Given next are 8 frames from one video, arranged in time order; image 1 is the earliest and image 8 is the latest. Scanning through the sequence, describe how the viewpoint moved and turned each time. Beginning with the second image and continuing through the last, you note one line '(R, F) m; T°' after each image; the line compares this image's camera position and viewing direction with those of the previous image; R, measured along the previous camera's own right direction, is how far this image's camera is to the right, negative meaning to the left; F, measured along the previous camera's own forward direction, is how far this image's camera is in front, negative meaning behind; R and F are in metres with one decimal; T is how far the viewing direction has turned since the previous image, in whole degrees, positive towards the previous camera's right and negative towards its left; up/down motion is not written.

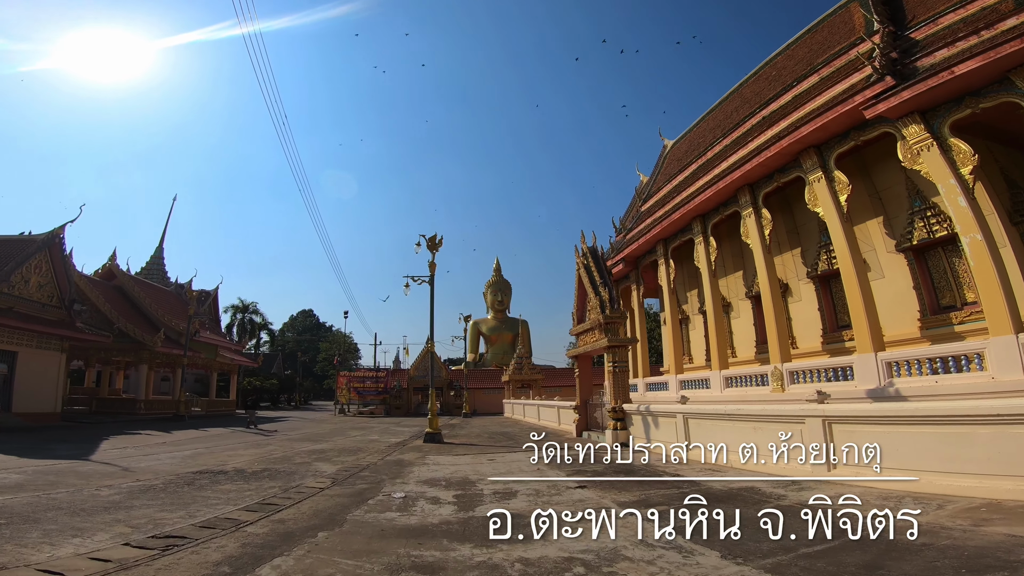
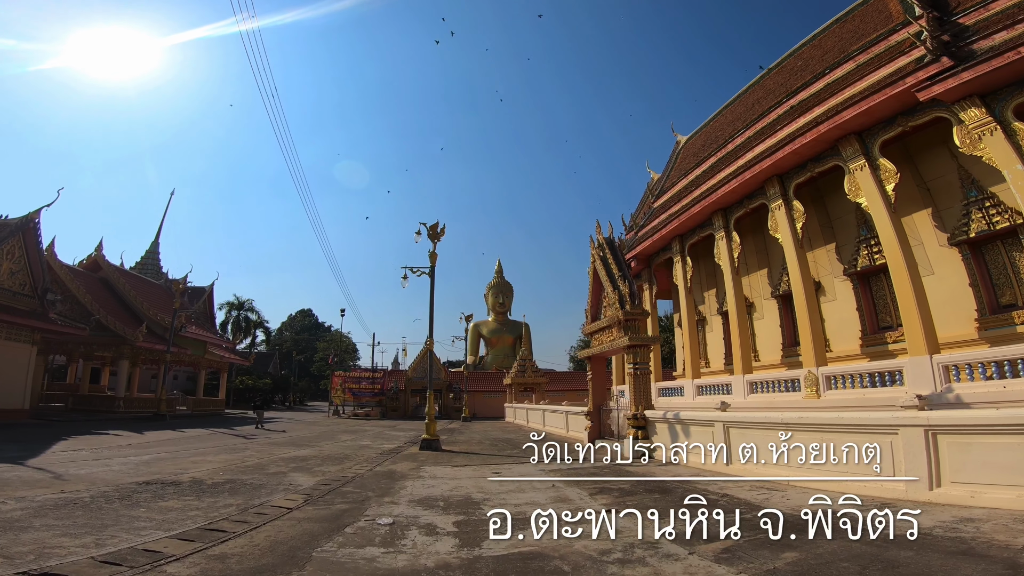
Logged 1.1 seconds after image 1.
(-0.2, +1.1) m; 0°
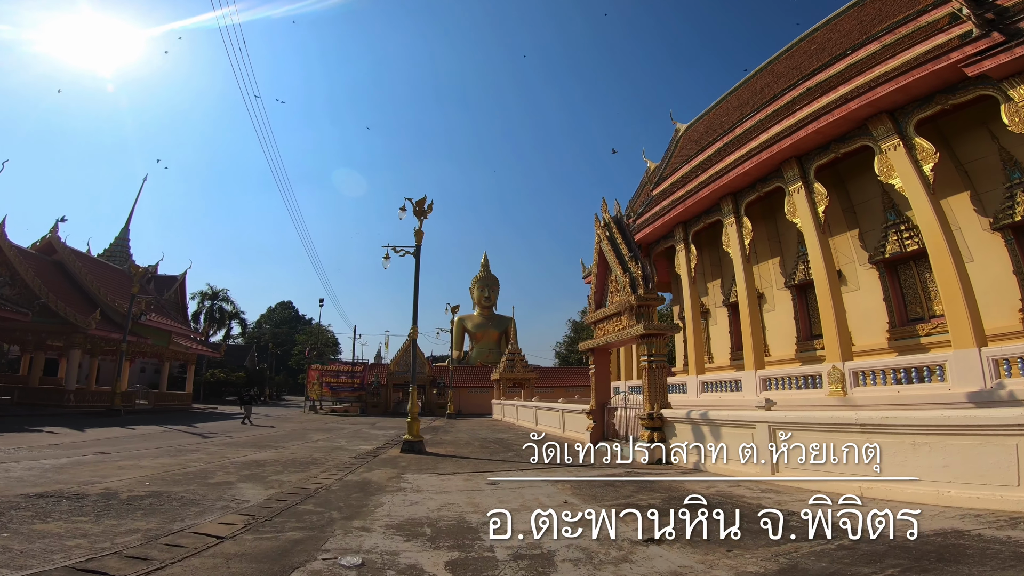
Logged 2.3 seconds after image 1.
(-0.2, +1.2) m; +2°
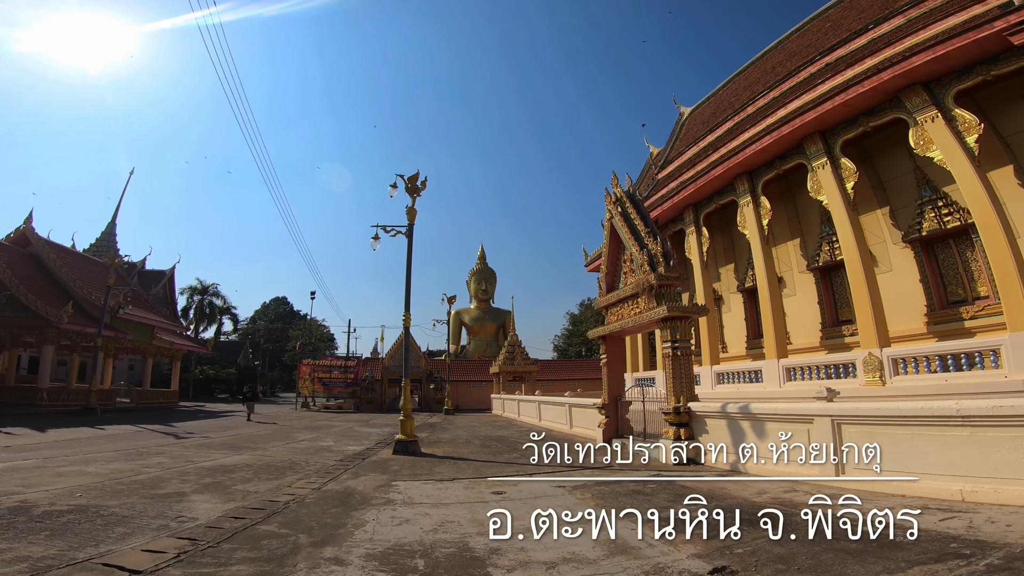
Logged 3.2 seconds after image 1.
(-0.1, +0.9) m; 0°
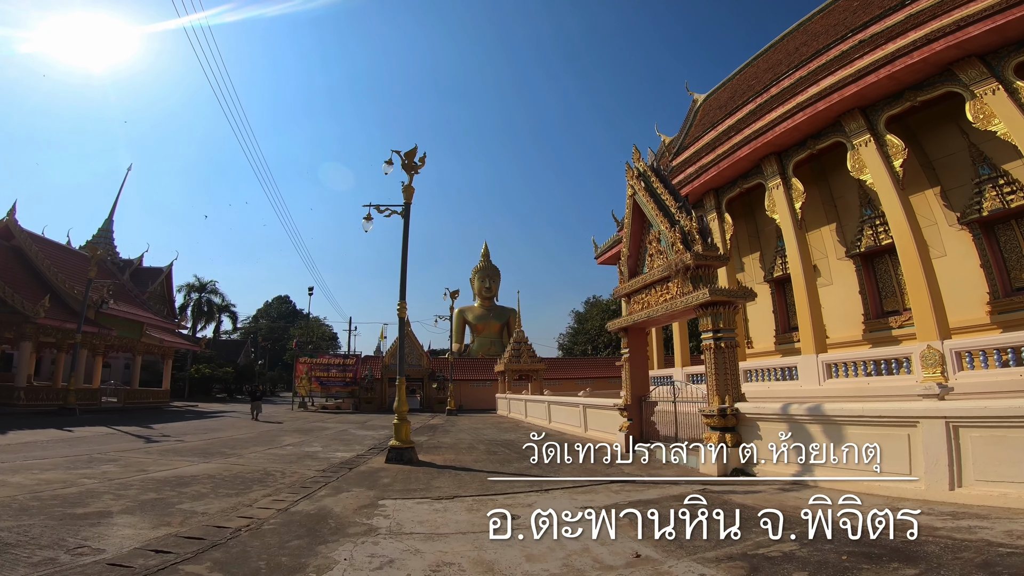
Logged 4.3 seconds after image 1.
(-0.1, +1.0) m; 0°
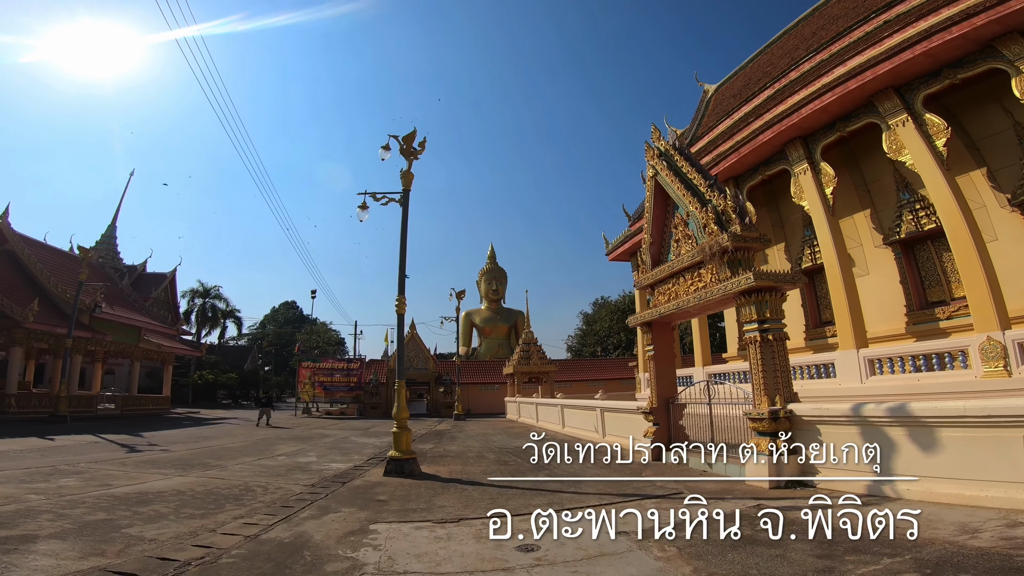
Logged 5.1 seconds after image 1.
(-0.1, +0.7) m; -1°
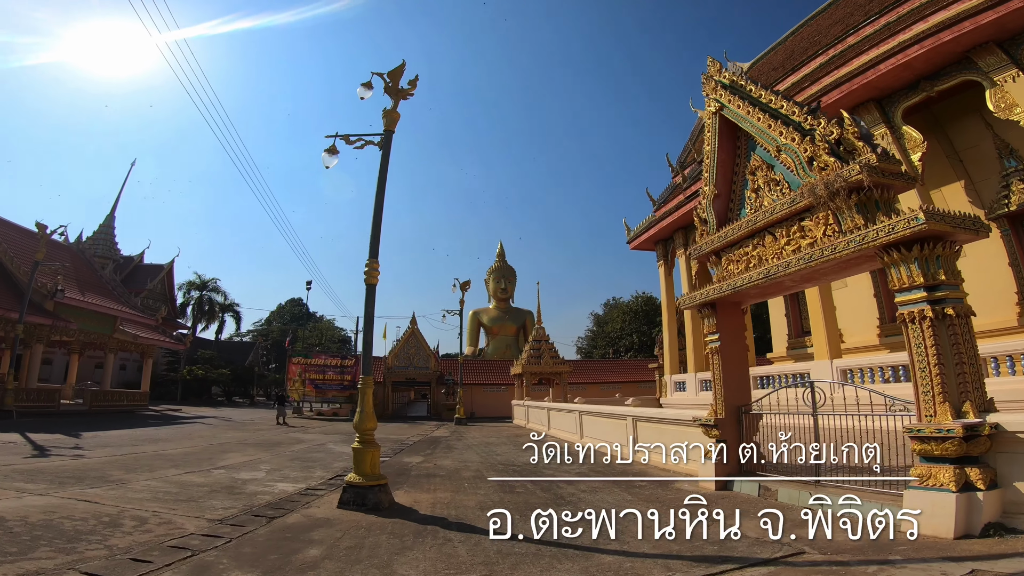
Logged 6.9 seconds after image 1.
(0.0, +1.8) m; -1°
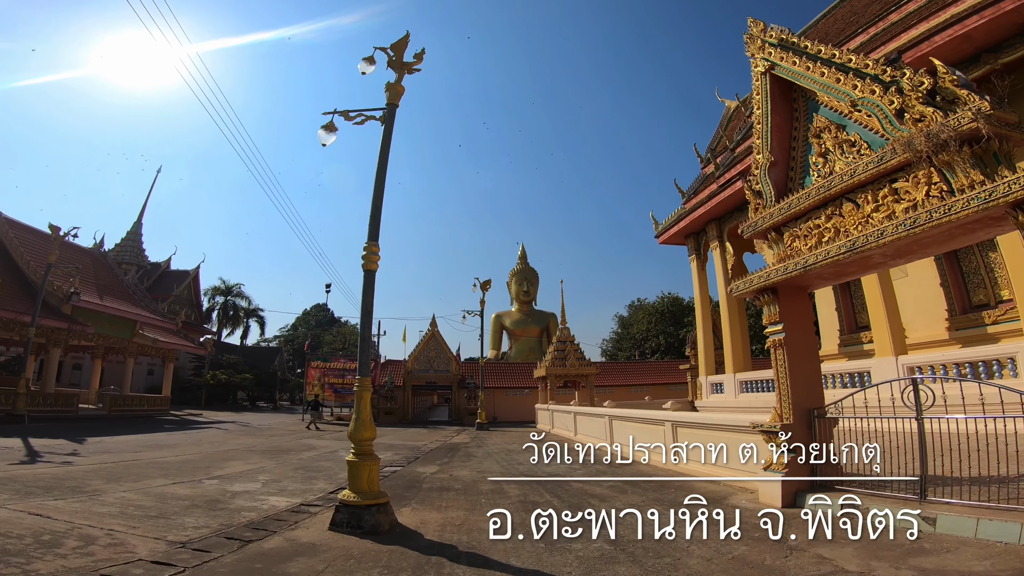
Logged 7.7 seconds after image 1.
(0.0, +0.7) m; -3°
